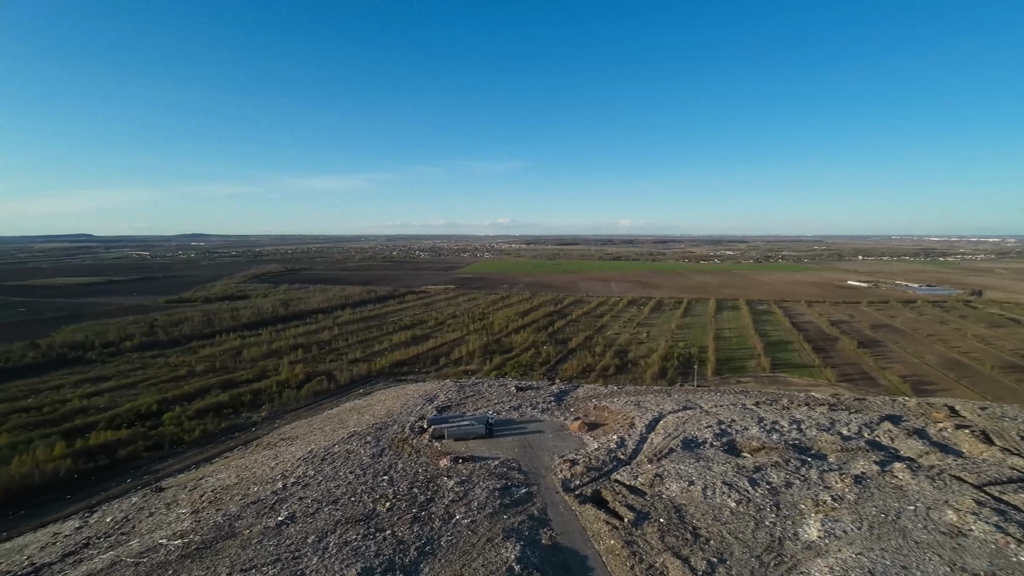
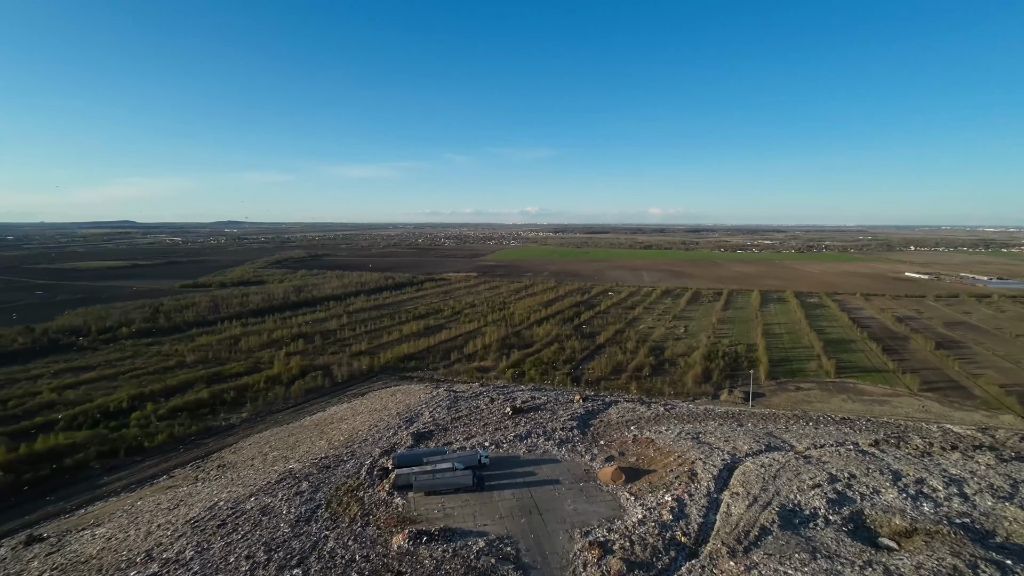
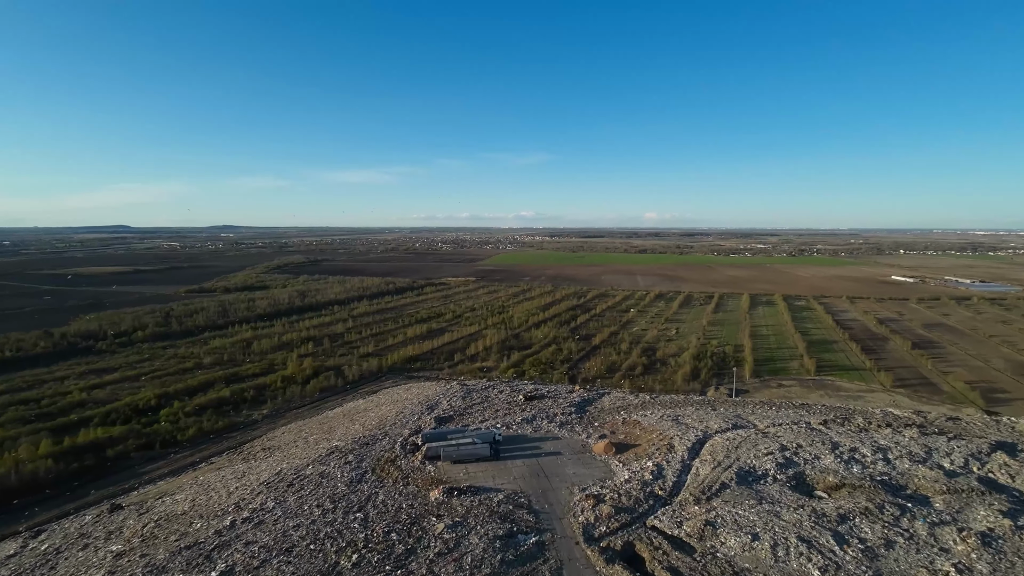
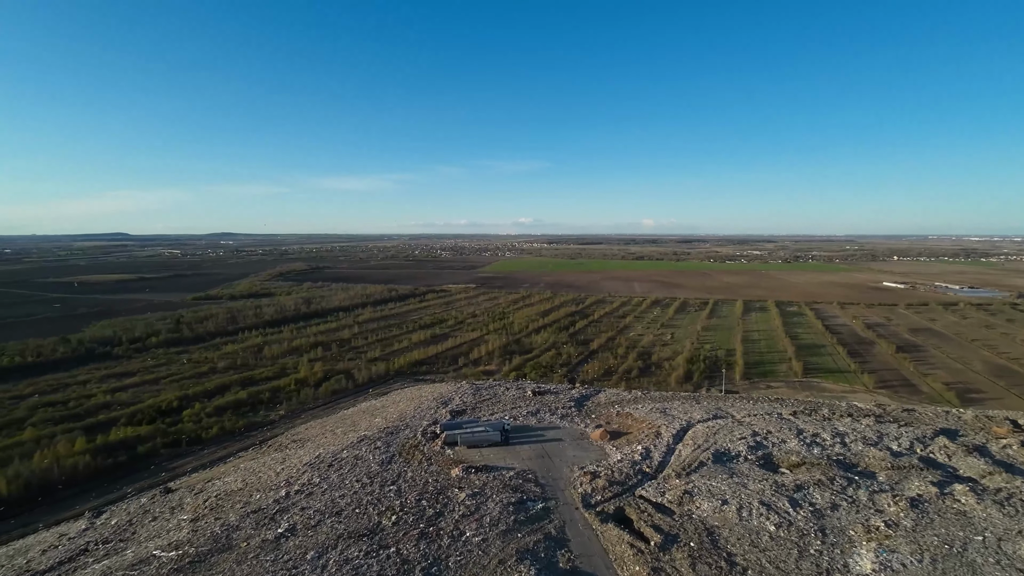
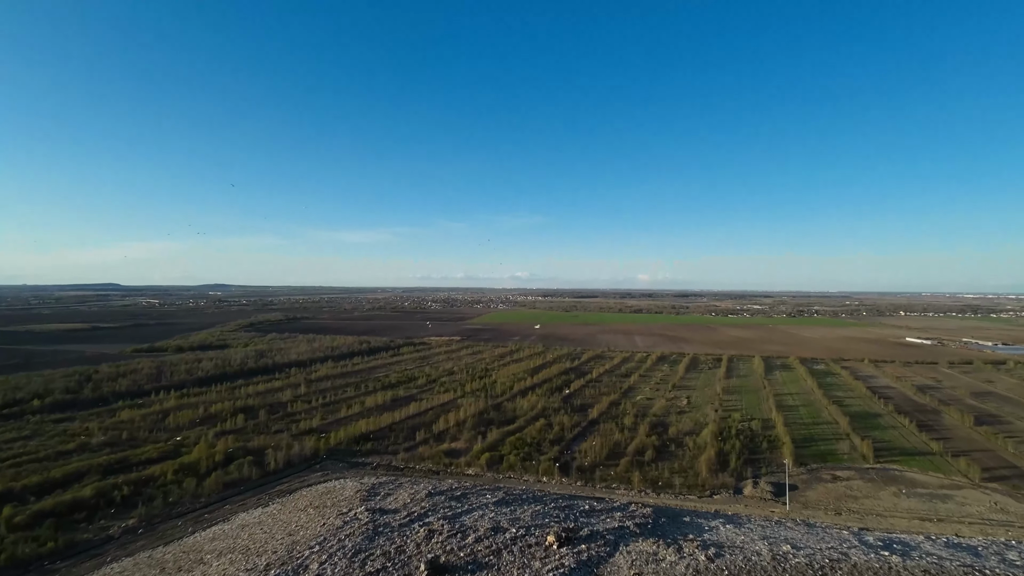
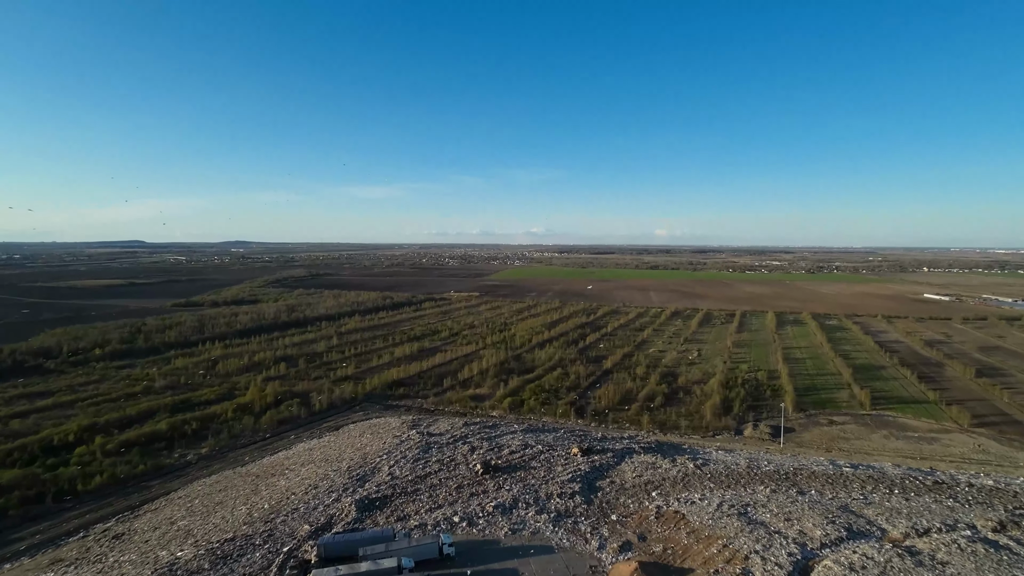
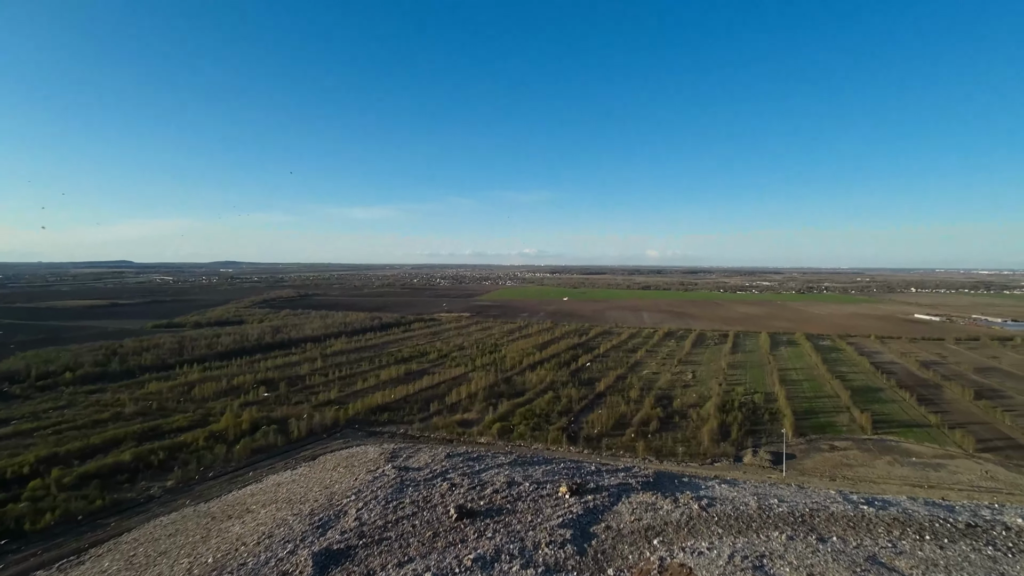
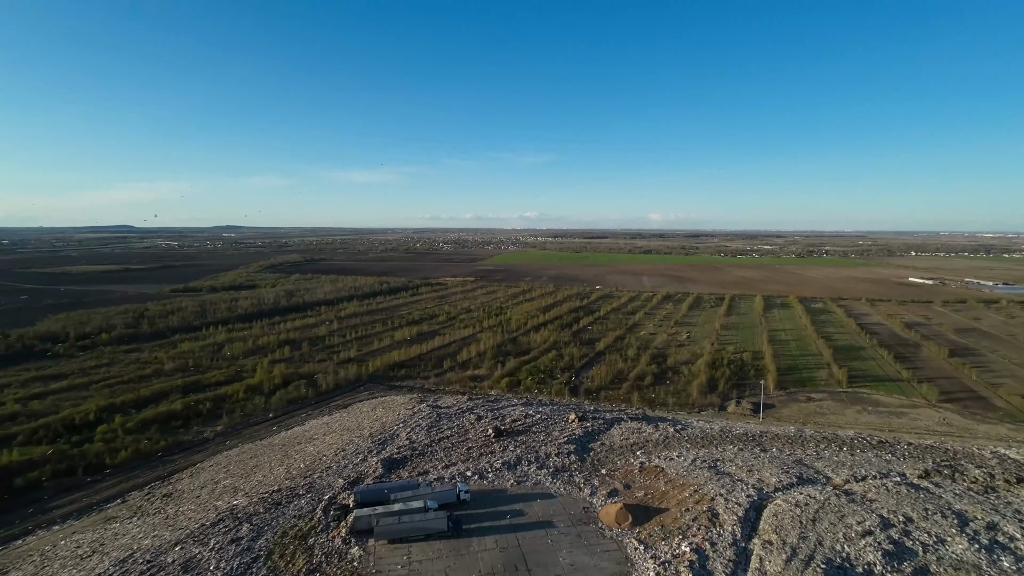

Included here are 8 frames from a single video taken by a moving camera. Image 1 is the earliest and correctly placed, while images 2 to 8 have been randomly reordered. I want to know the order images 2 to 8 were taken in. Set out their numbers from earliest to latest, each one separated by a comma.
4, 3, 2, 8, 6, 7, 5
